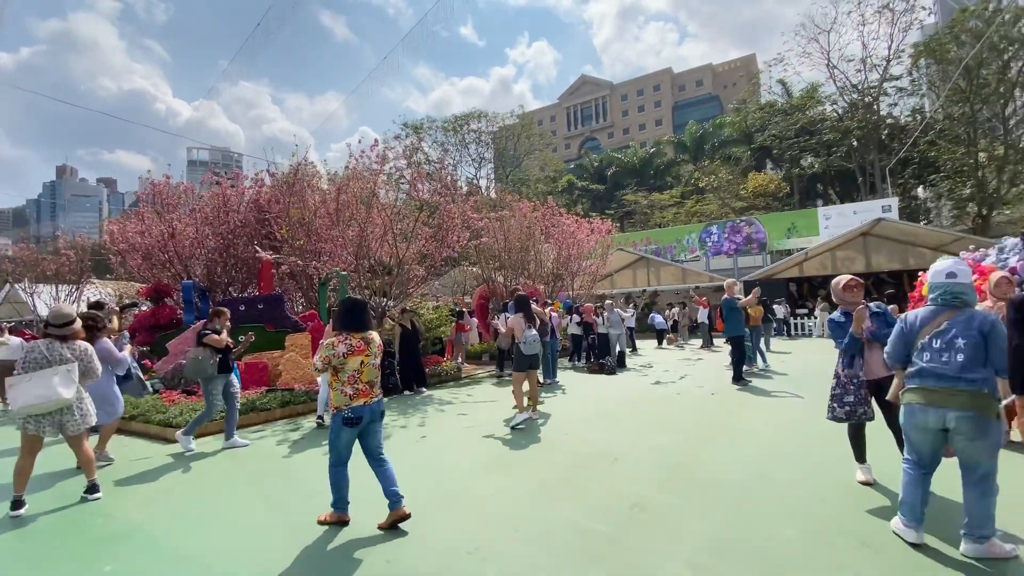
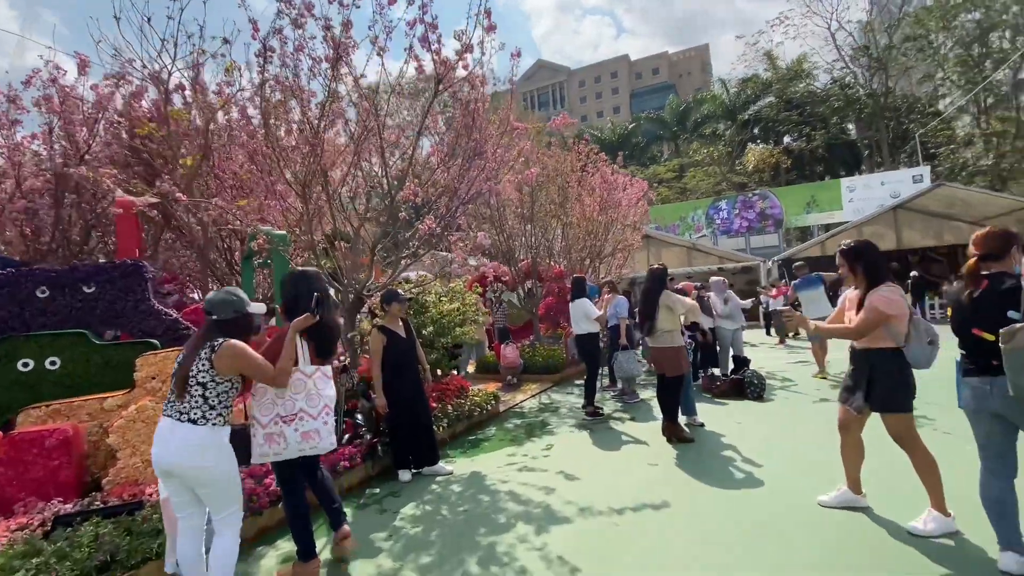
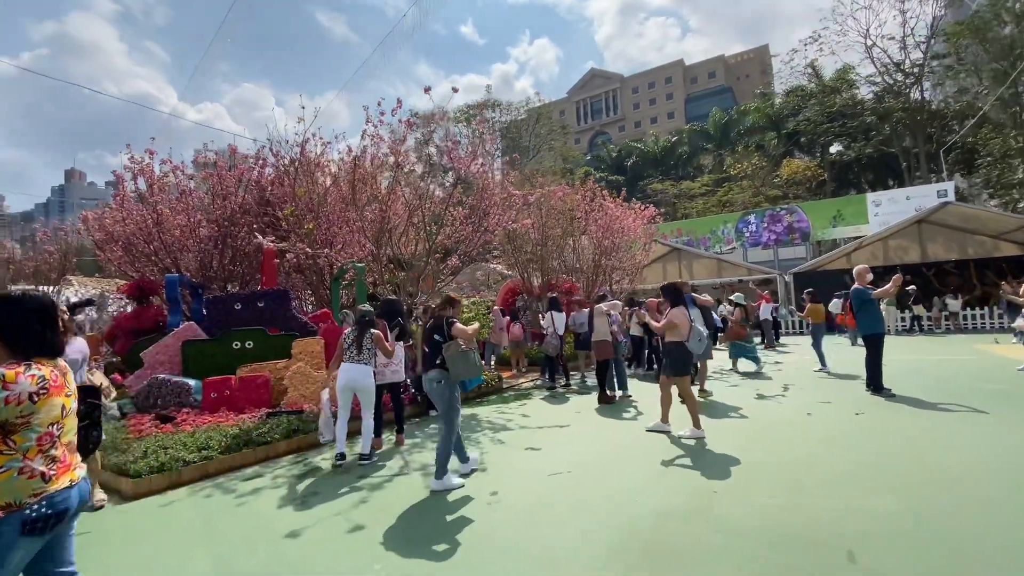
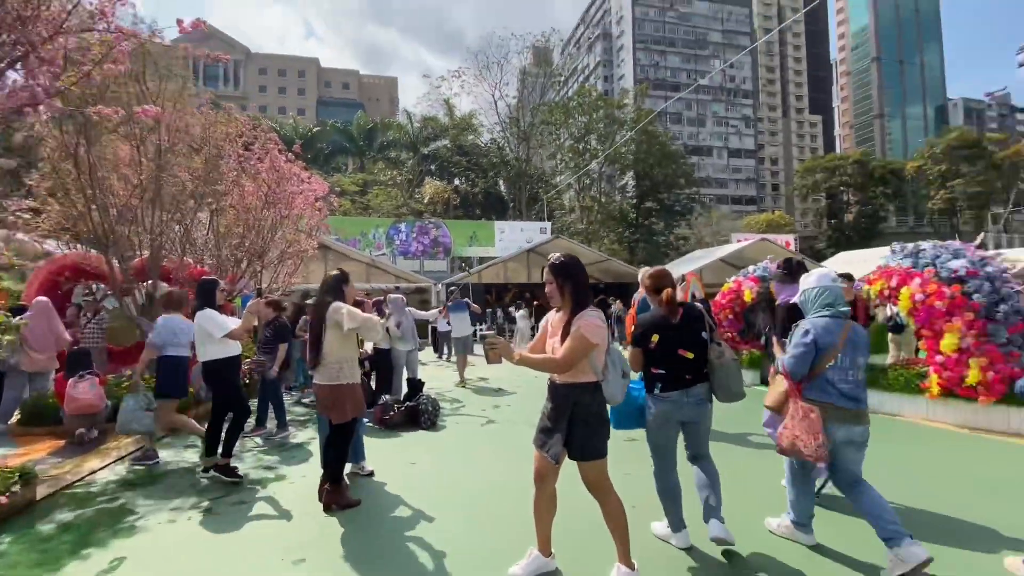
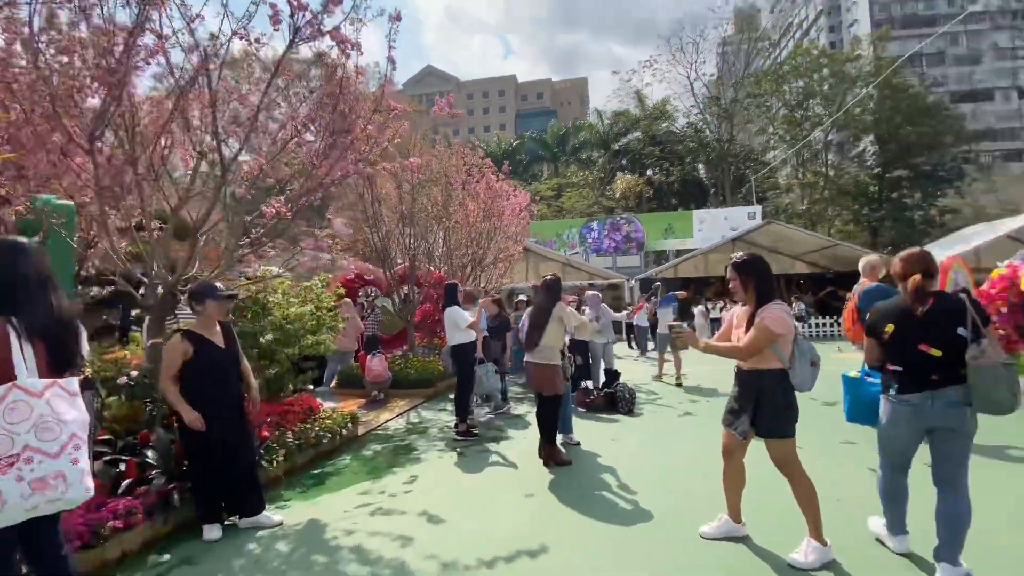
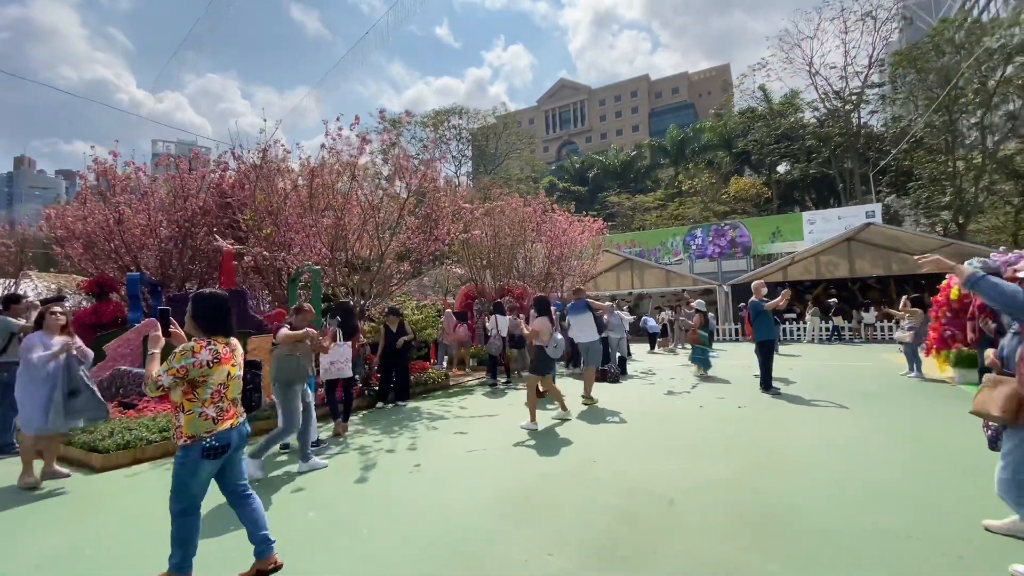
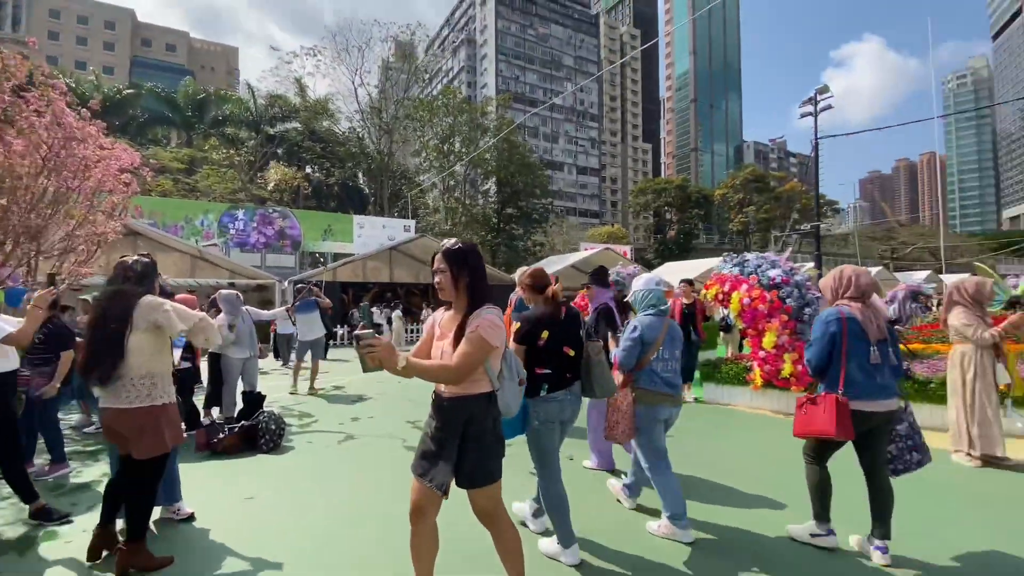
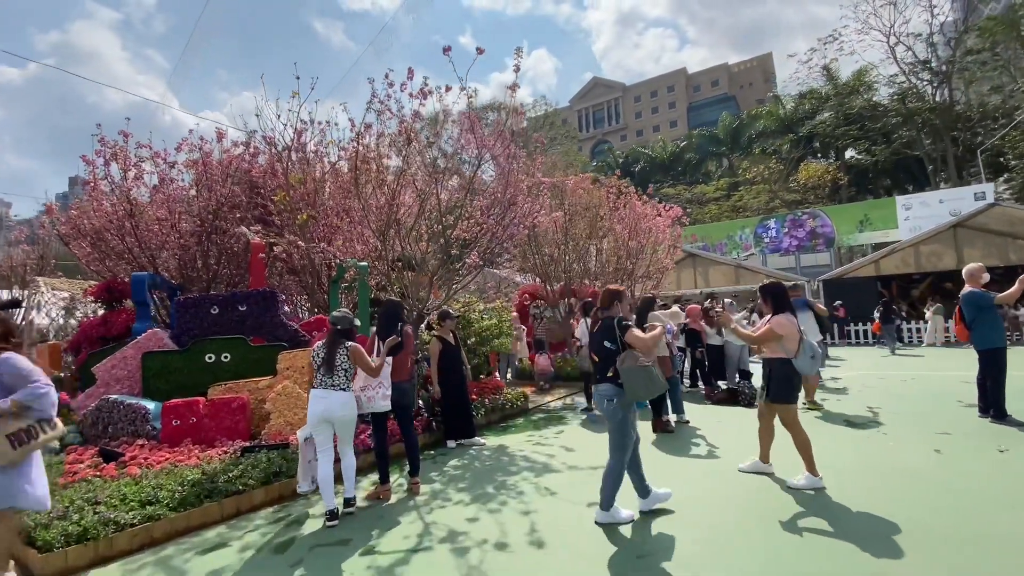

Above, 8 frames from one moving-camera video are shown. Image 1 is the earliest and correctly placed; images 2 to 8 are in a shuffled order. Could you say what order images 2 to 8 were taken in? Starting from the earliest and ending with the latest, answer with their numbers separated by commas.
6, 3, 8, 2, 5, 4, 7
